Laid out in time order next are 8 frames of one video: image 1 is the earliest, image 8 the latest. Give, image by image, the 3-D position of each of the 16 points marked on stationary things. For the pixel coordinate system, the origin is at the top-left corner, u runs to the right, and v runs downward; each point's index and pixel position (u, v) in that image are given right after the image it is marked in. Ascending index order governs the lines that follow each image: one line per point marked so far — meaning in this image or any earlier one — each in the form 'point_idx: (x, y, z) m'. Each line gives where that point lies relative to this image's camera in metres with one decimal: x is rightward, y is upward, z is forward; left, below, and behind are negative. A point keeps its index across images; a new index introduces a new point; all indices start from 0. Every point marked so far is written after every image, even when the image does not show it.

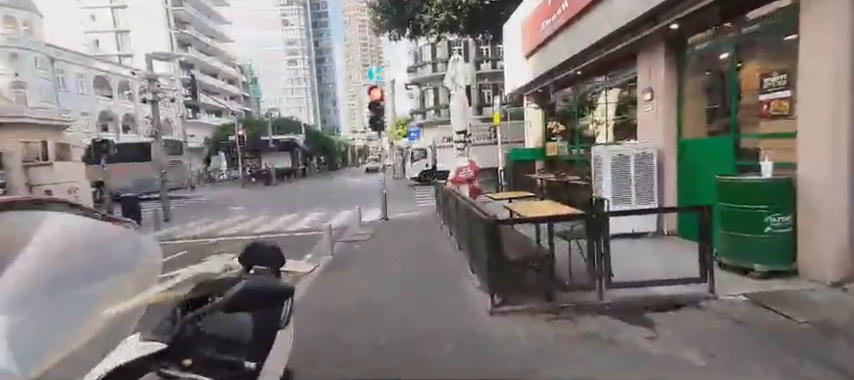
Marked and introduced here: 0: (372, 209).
0: (-2.3, -0.8, +17.7) m
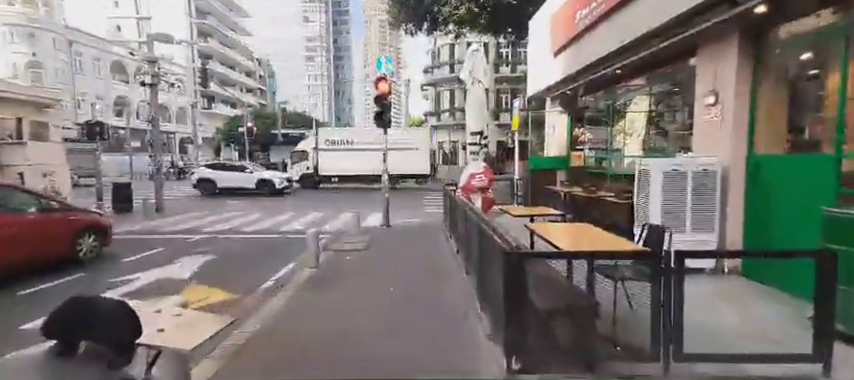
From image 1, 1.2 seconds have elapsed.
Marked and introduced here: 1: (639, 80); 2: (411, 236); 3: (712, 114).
0: (-2.0, -0.9, +16.4) m
1: (+4.9, +2.5, +9.6) m
2: (-0.4, -1.2, +11.1) m
3: (+4.1, +1.1, +6.0) m
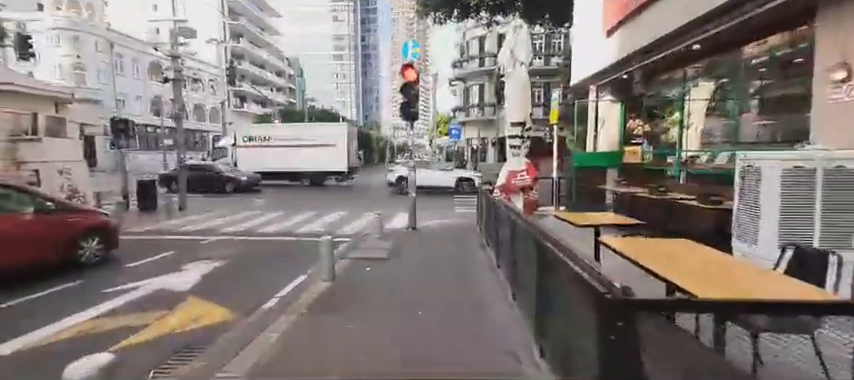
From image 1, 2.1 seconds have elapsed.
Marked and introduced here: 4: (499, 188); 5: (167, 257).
0: (-0.9, -0.9, +15.4) m
1: (+5.5, +2.5, +8.1) m
2: (+0.3, -1.2, +10.0) m
3: (+4.5, +1.1, +4.6) m
4: (+1.4, 0.0, +8.0) m
5: (-5.5, -1.4, +8.9) m
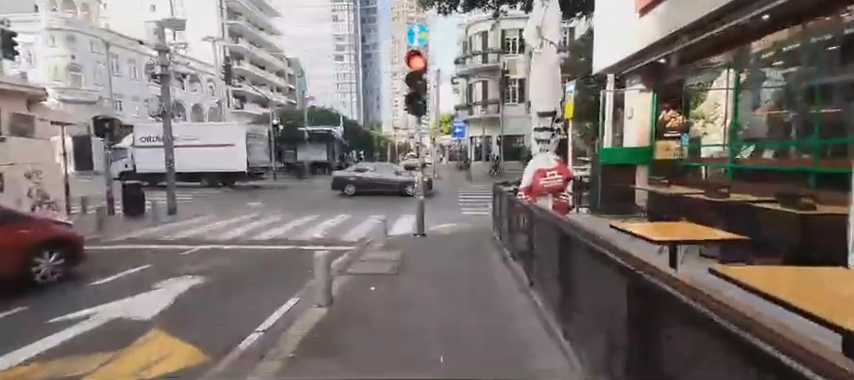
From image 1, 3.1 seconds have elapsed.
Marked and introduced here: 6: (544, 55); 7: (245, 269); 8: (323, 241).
0: (-0.7, -0.9, +14.3) m
1: (+5.7, +2.5, +7.0) m
2: (+0.6, -1.2, +8.8) m
3: (+4.7, +1.1, +3.4) m
4: (+1.6, 0.0, +6.8) m
5: (-5.3, -1.5, +7.8) m
6: (+1.9, +2.2, +6.6) m
7: (-3.4, -1.5, +7.8) m
8: (-2.6, -1.2, +10.2) m
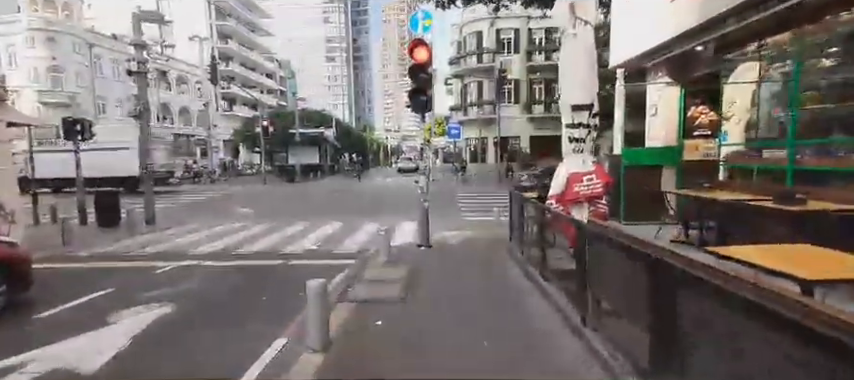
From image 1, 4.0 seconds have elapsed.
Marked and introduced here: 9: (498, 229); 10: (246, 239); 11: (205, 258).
0: (-0.6, -1.1, +13.2) m
1: (+5.9, +2.5, +6.0) m
2: (+0.7, -1.4, +7.8) m
3: (+5.0, +1.0, +2.4) m
4: (+1.8, -0.1, +5.8) m
5: (-5.1, -1.7, +6.6) m
6: (+2.0, +2.1, +5.6) m
7: (-3.2, -1.6, +6.7) m
8: (-2.4, -1.4, +9.1) m
9: (+2.1, -1.2, +12.5) m
10: (-4.8, -1.3, +11.2) m
11: (-4.8, -1.5, +8.9) m
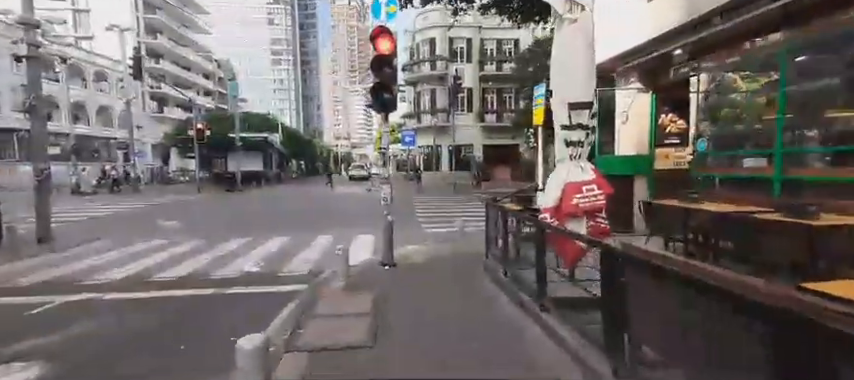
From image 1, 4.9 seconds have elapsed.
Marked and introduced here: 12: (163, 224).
0: (-1.8, -1.4, +12.0) m
1: (+5.5, +2.3, +5.7) m
2: (+0.2, -1.5, +6.8) m
3: (+5.0, +0.9, +2.0) m
4: (+1.4, -0.3, +4.9) m
5: (-5.5, -1.8, +4.9) m
6: (+1.7, +1.9, +4.8) m
7: (-3.6, -1.8, +5.2) m
8: (-3.1, -1.6, +7.7) m
9: (+1.0, -1.5, +11.6) m
10: (-5.8, -1.6, +9.5) m
11: (-5.4, -1.7, +7.2) m
12: (-9.6, -1.2, +15.1) m
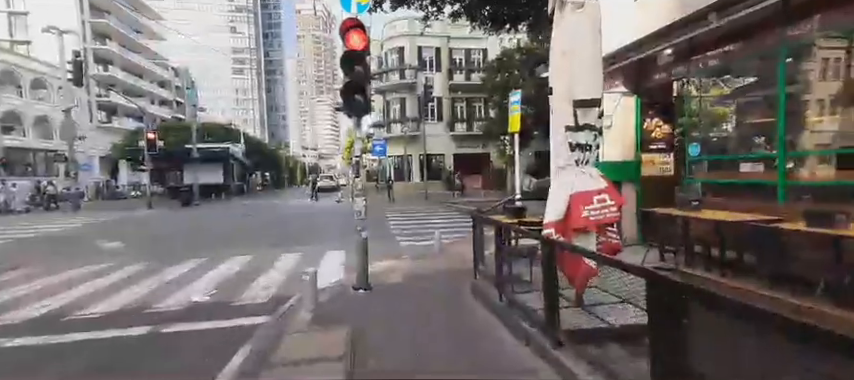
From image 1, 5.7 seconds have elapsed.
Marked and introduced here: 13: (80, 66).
0: (-2.5, -1.7, +11.0) m
1: (+5.2, +2.2, +5.4) m
2: (-0.1, -1.7, +5.9) m
3: (+5.0, +1.0, +1.6) m
4: (+1.3, -0.4, +4.2) m
5: (-5.6, -2.1, +3.6) m
6: (+1.5, +1.8, +4.2) m
7: (-3.8, -2.0, +4.1) m
8: (-3.4, -1.9, +6.6) m
9: (+0.4, -1.8, +10.9) m
10: (-6.2, -1.9, +8.2) m
11: (-5.7, -2.0, +6.0) m
12: (-10.4, -1.8, +13.6) m
13: (-16.4, +5.9, +19.8) m
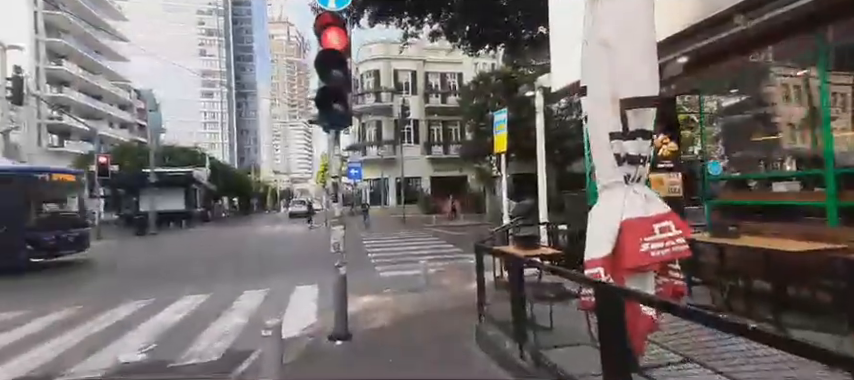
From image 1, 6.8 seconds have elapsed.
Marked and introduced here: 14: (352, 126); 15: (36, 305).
0: (-2.8, -2.3, +9.6) m
1: (+5.2, +2.0, +4.7) m
2: (-0.1, -2.0, +4.7) m
3: (+5.2, +0.9, +0.9) m
4: (+1.3, -0.6, +3.2) m
5: (-5.4, -2.3, +2.1) m
6: (+1.6, +1.6, +3.3) m
7: (-3.7, -2.2, +2.7) m
8: (-3.5, -2.2, +5.2) m
9: (0.0, -2.3, +9.7) m
10: (-6.4, -2.4, +6.6) m
11: (-5.7, -2.3, +4.4) m
12: (-10.9, -2.6, +11.7) m
13: (-17.4, +4.6, +18.0) m
14: (-1.1, +0.9, +5.8) m
15: (-8.8, -2.6, +9.5) m
